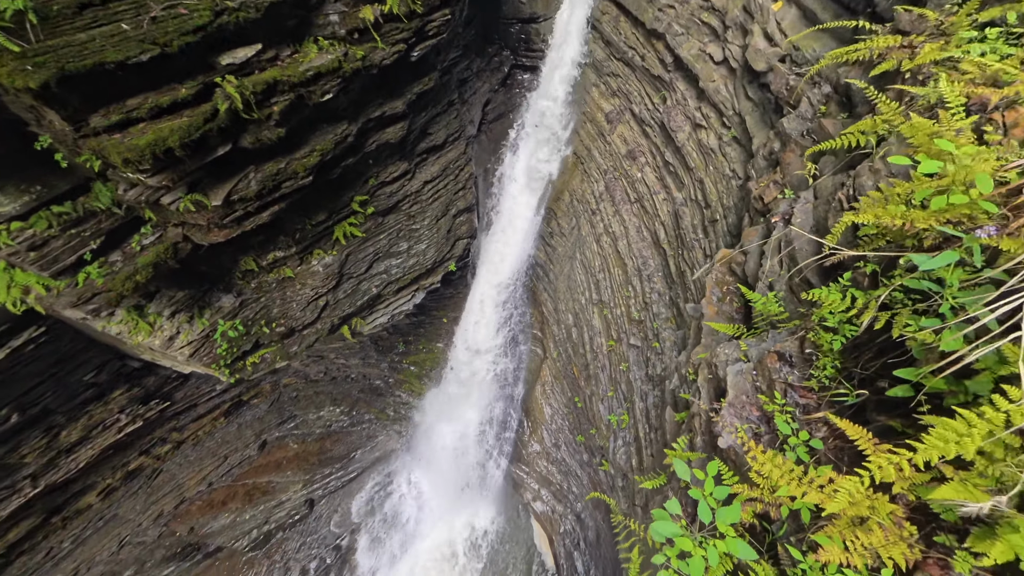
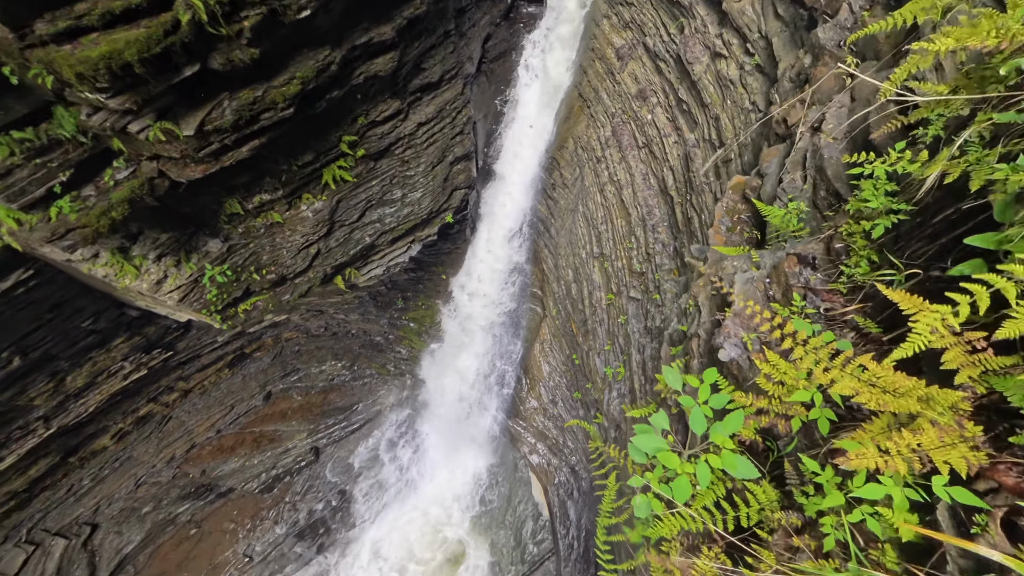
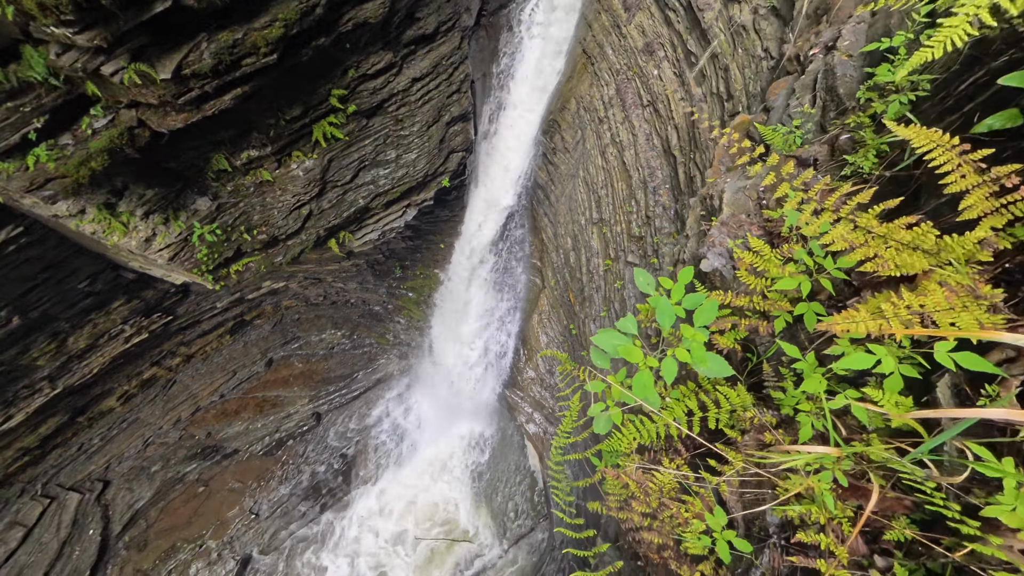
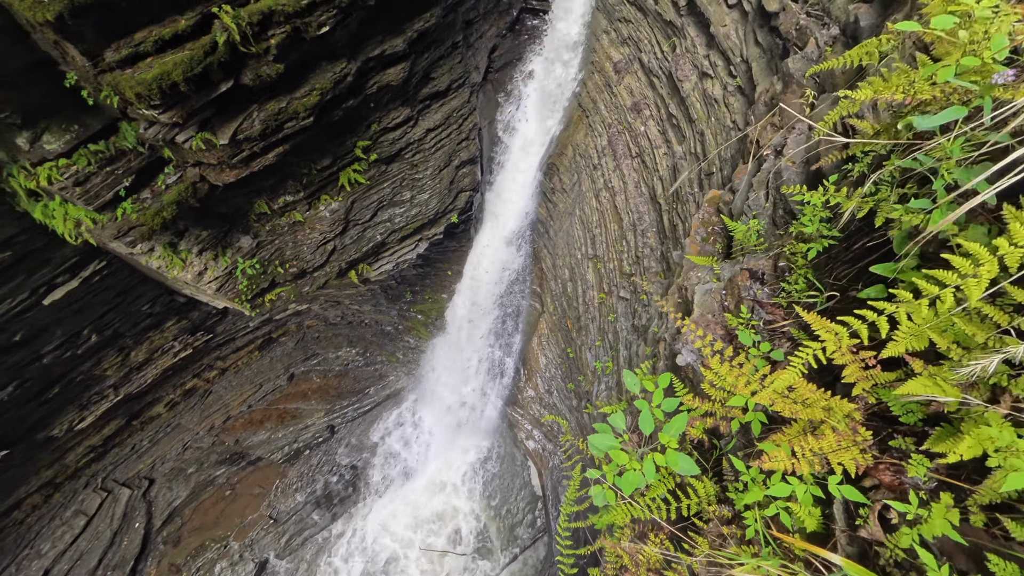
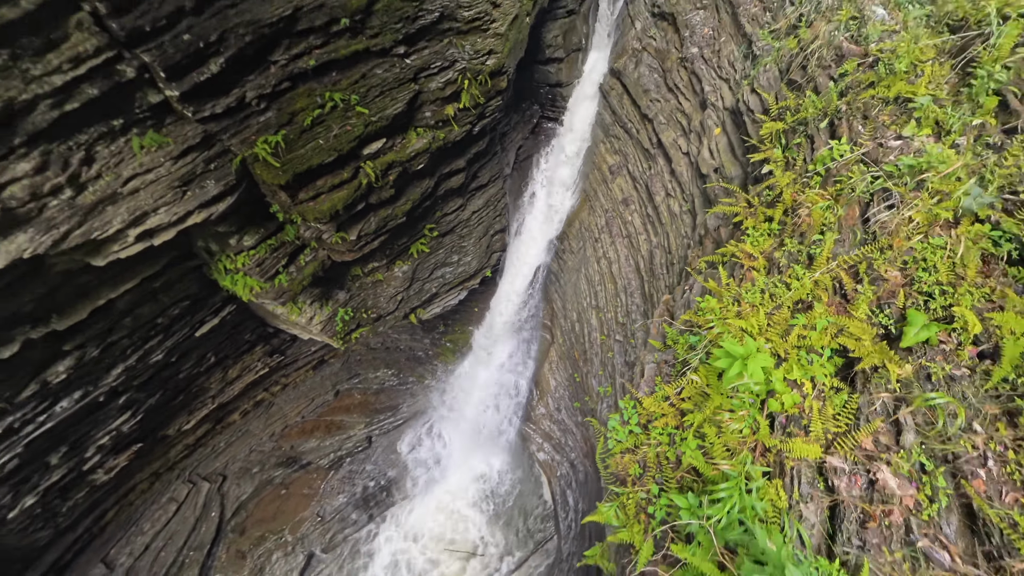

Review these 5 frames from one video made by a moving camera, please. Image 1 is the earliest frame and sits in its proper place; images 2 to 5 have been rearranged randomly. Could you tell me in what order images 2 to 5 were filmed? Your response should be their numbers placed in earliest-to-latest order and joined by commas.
2, 3, 4, 5
